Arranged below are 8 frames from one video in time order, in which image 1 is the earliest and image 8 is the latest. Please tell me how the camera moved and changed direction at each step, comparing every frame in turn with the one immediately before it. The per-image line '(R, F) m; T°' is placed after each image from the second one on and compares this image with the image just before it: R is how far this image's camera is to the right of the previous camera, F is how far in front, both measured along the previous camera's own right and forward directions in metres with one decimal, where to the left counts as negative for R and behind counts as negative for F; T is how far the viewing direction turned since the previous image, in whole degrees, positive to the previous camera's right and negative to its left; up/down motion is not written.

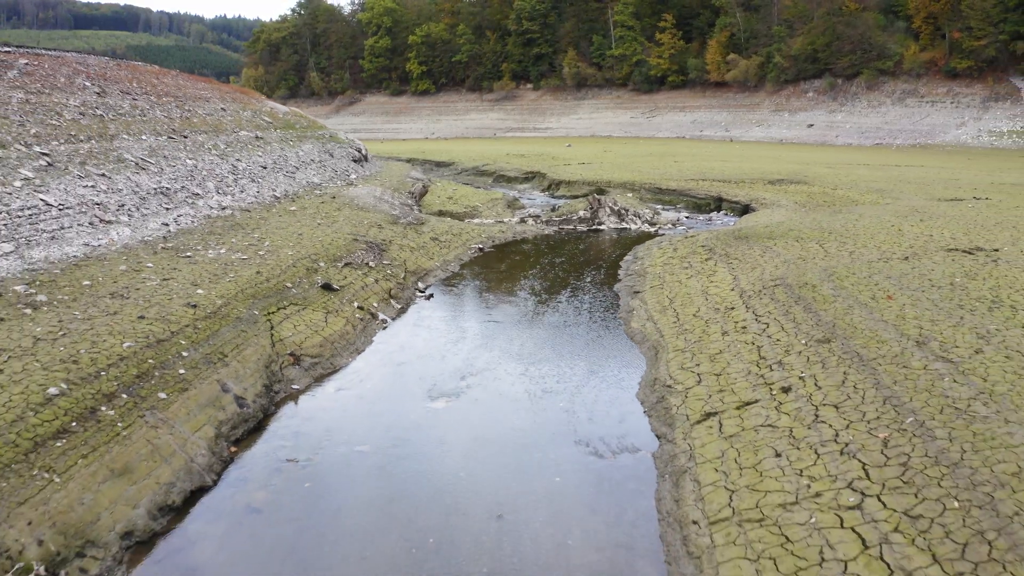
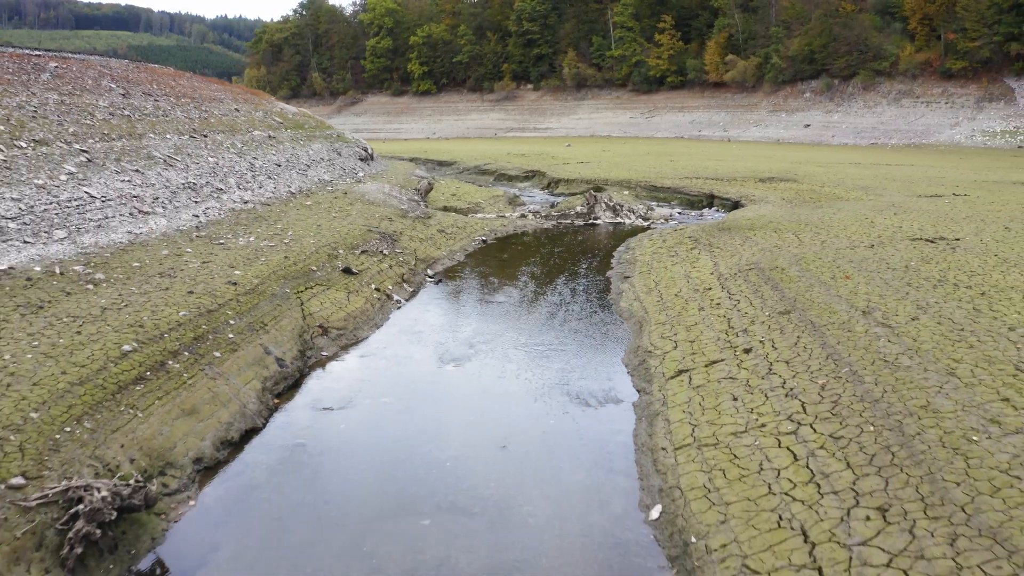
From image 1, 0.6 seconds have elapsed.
(0.0, -1.3) m; 0°
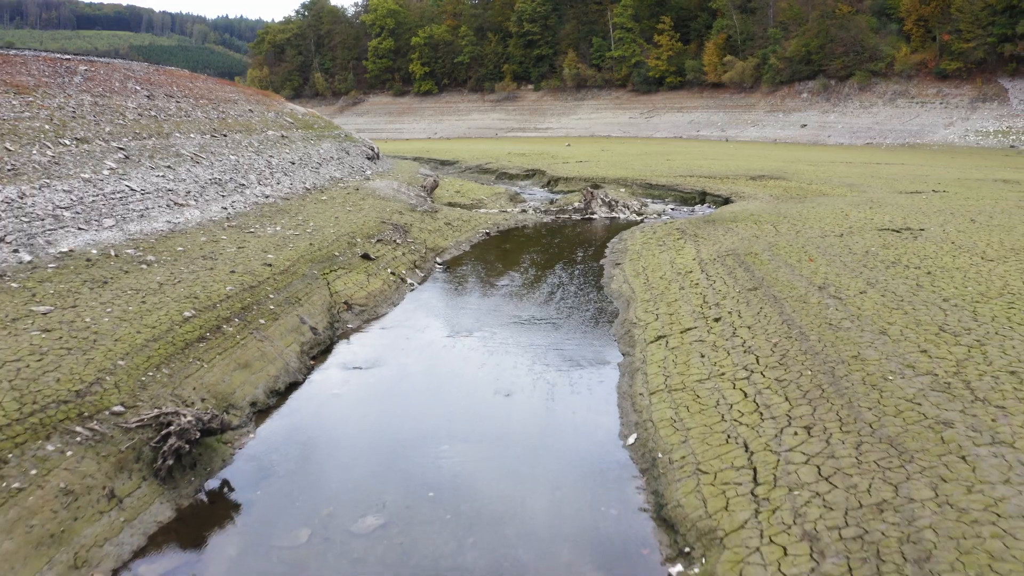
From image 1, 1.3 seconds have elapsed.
(0.0, -1.5) m; 0°
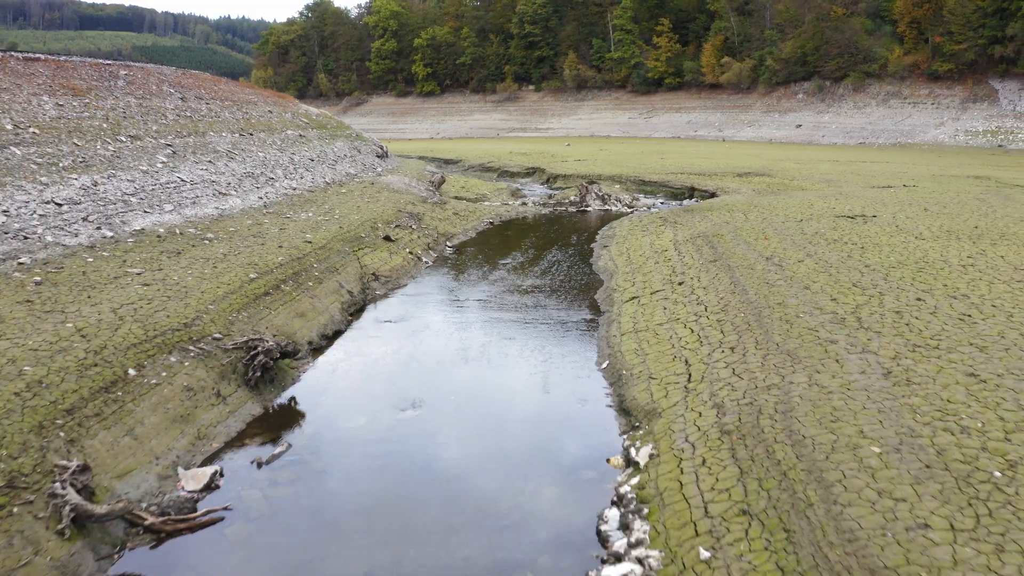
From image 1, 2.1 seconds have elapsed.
(0.0, -2.4) m; 0°
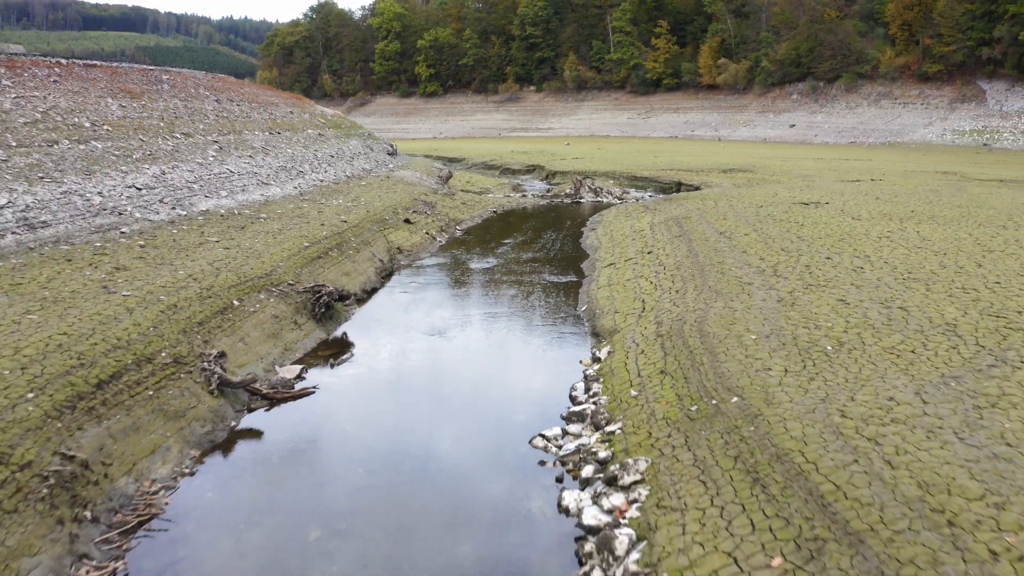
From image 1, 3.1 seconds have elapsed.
(0.0, -3.2) m; 0°
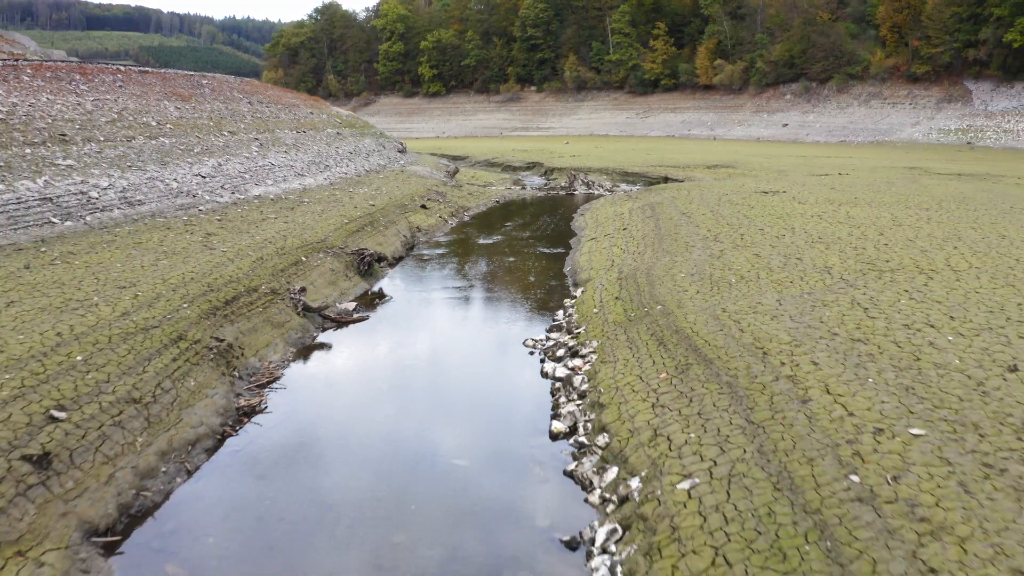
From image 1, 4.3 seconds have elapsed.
(+0.1, -3.9) m; 0°
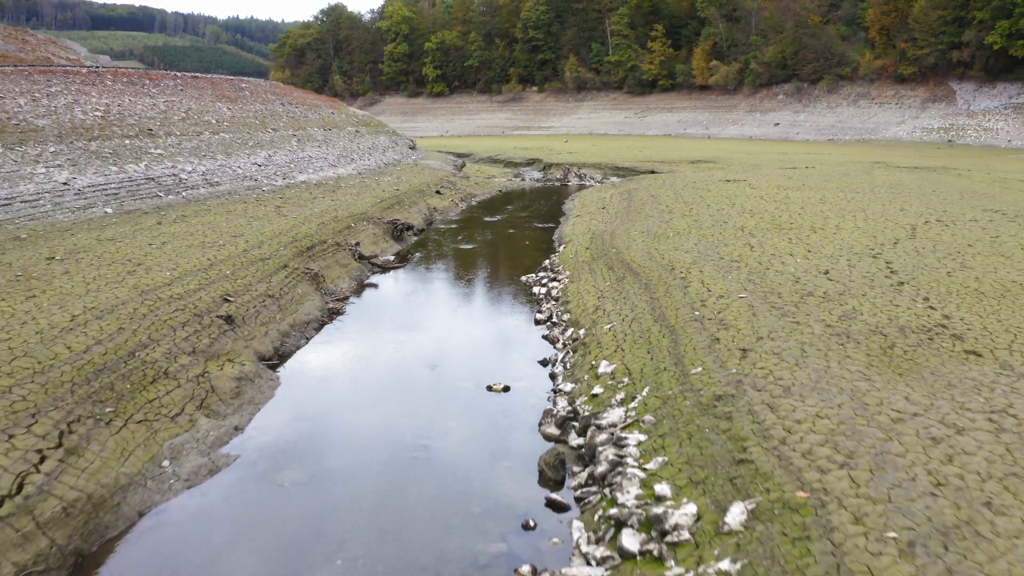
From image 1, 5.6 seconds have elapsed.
(+0.1, -5.1) m; 0°
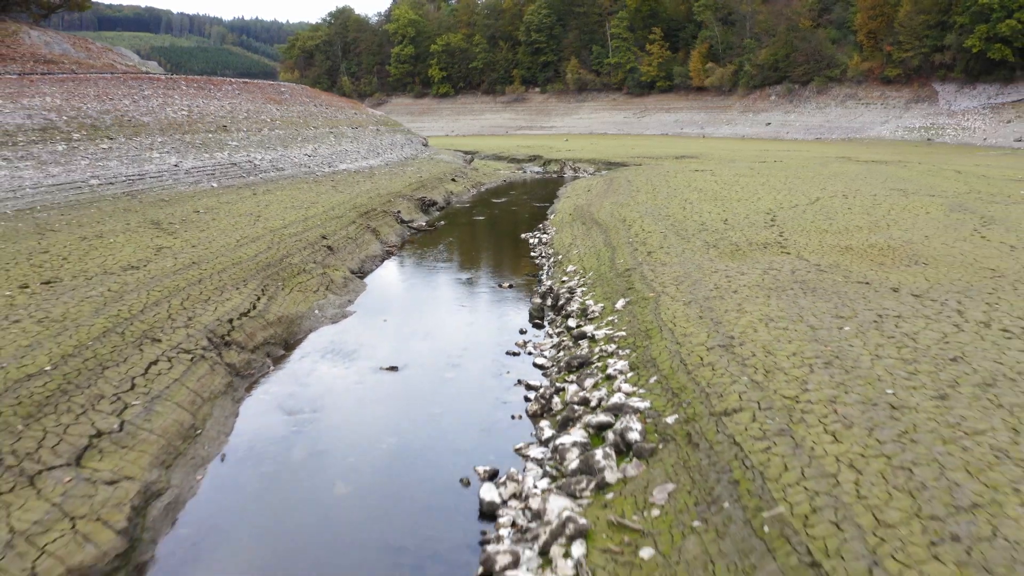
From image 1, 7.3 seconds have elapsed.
(0.0, -6.7) m; 0°
